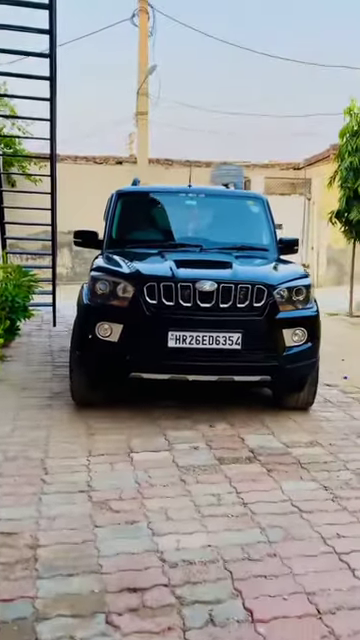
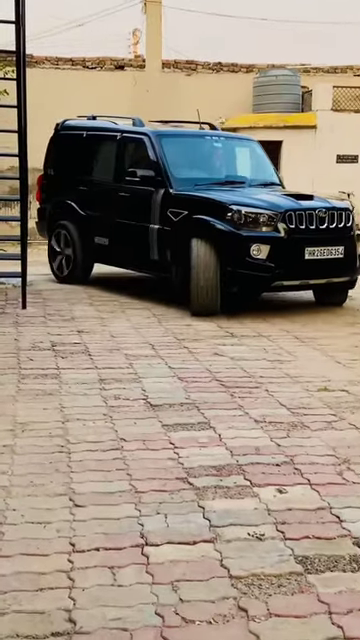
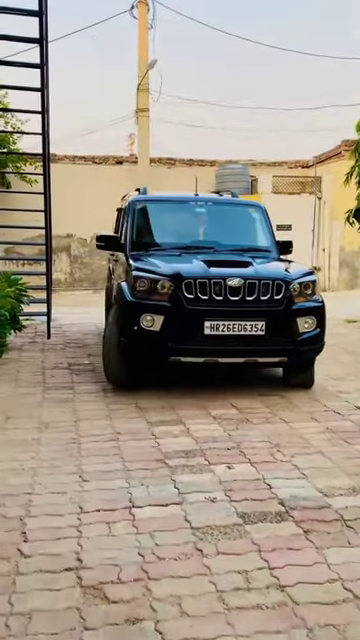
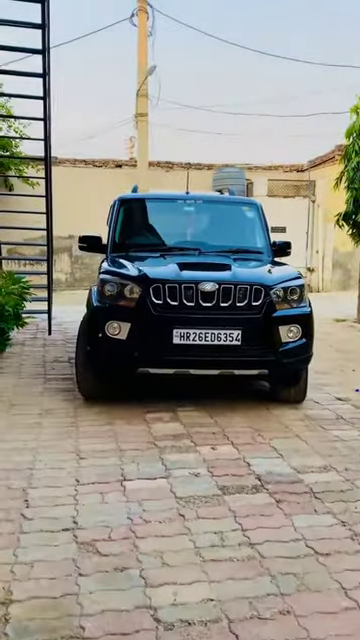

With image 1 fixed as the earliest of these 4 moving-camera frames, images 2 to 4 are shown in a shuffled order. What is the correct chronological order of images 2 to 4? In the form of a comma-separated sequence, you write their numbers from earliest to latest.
4, 3, 2
